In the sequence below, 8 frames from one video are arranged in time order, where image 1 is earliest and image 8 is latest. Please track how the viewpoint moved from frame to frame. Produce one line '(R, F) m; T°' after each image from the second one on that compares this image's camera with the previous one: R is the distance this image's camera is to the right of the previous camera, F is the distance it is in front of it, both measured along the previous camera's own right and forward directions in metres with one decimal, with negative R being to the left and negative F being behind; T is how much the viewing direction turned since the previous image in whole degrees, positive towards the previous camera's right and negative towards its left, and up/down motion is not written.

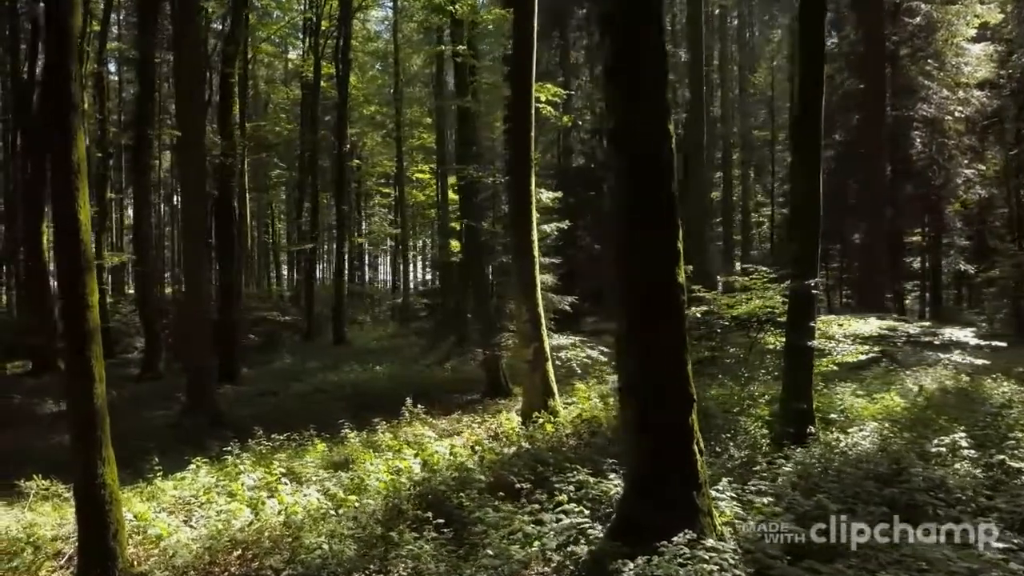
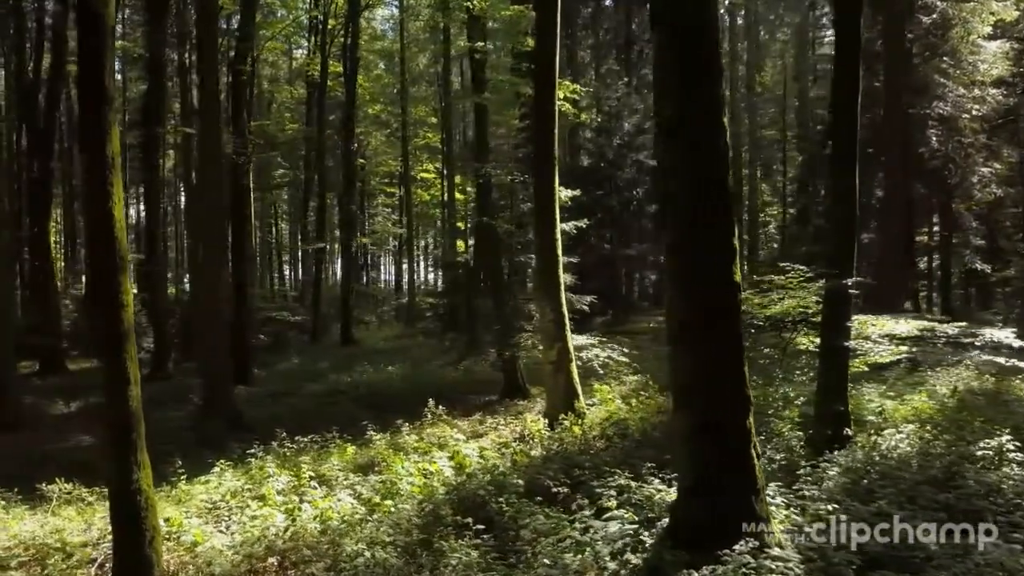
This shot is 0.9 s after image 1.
(-0.4, +0.2) m; 0°
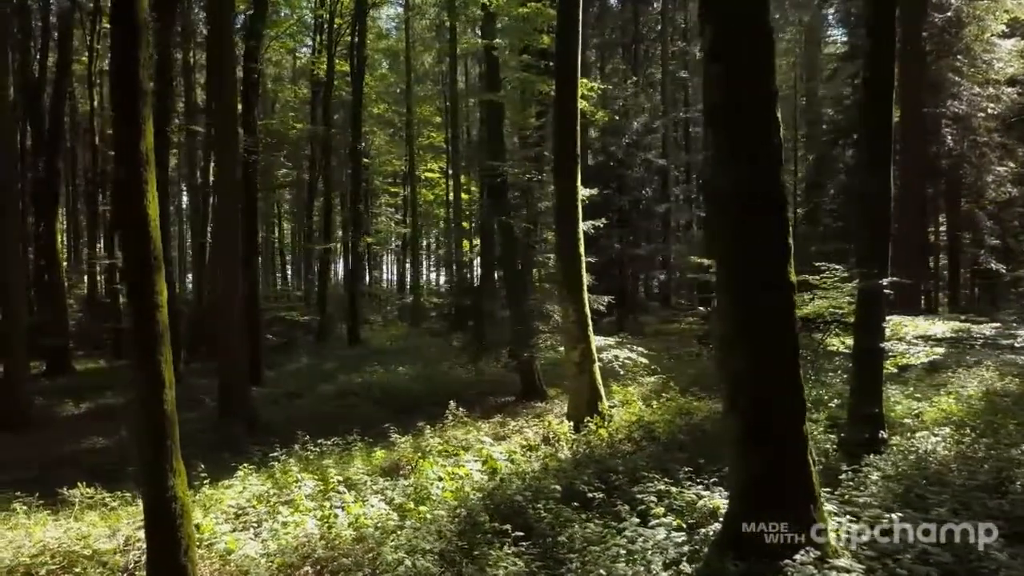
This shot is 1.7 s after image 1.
(-0.4, +0.2) m; 0°
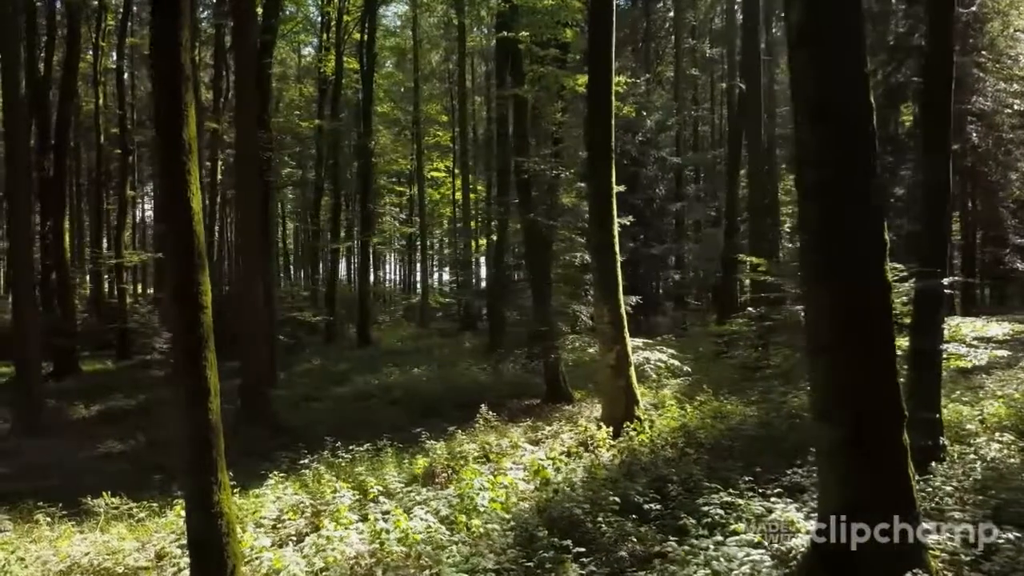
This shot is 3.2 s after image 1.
(-0.5, +0.4) m; 0°
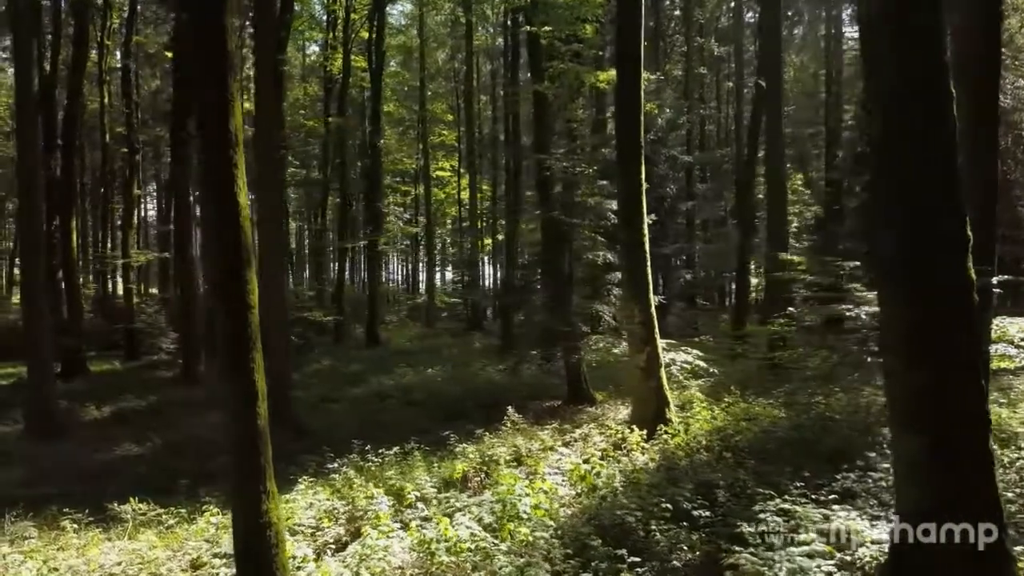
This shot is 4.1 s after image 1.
(-0.4, +0.3) m; 0°
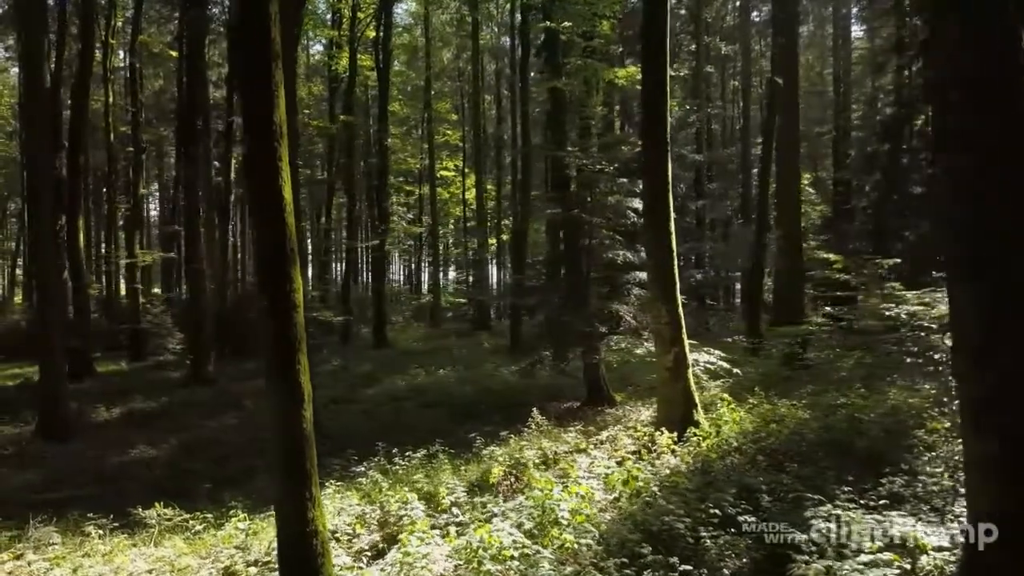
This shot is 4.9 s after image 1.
(-0.4, +0.2) m; 0°
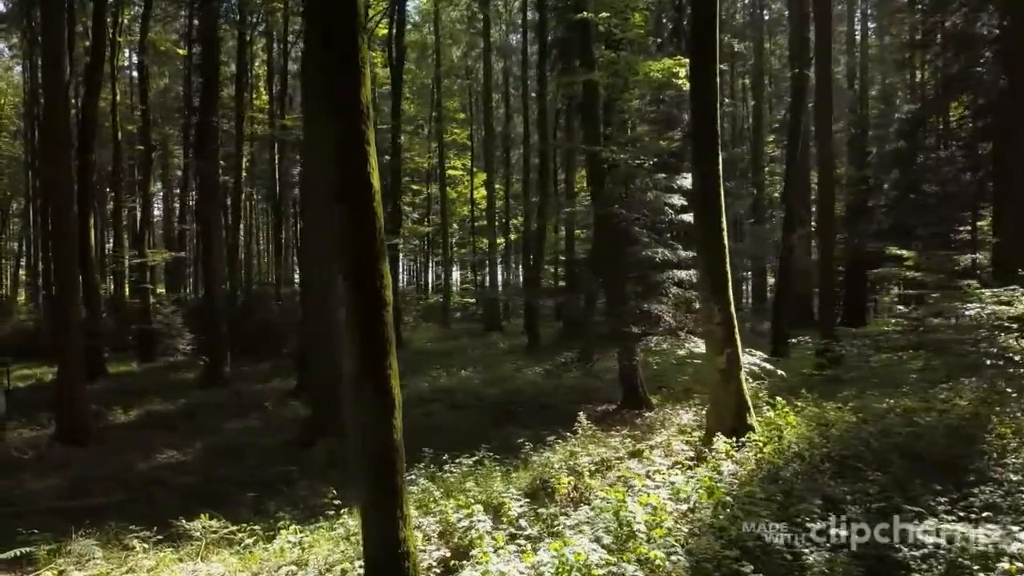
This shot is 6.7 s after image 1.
(-0.7, +0.5) m; 0°
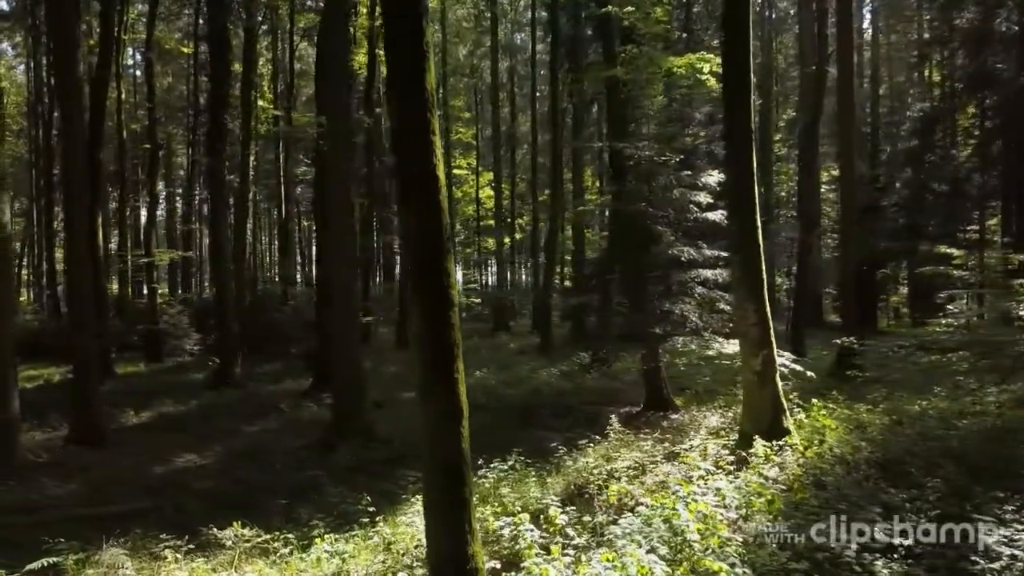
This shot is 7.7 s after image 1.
(-0.4, +0.3) m; 0°
